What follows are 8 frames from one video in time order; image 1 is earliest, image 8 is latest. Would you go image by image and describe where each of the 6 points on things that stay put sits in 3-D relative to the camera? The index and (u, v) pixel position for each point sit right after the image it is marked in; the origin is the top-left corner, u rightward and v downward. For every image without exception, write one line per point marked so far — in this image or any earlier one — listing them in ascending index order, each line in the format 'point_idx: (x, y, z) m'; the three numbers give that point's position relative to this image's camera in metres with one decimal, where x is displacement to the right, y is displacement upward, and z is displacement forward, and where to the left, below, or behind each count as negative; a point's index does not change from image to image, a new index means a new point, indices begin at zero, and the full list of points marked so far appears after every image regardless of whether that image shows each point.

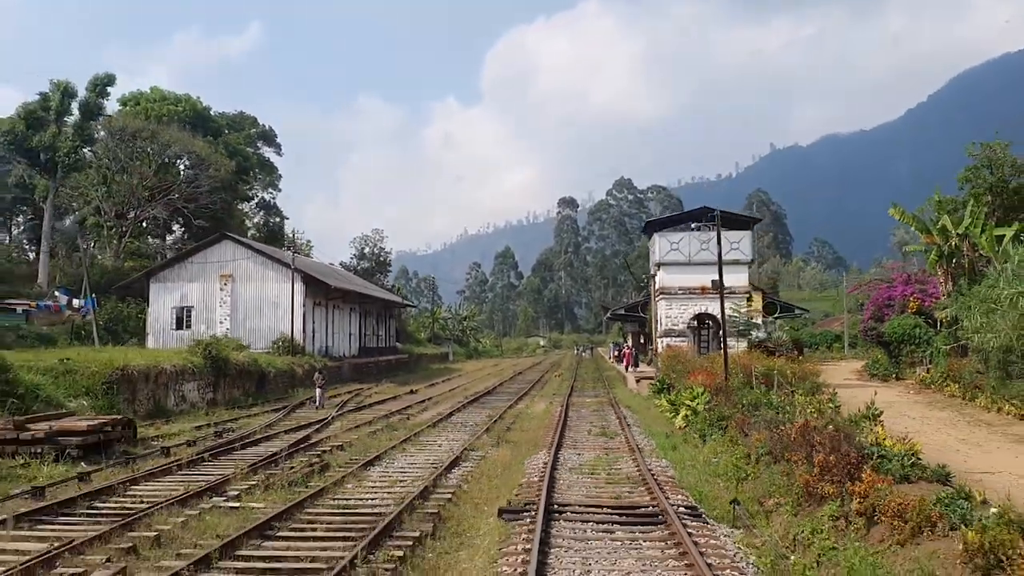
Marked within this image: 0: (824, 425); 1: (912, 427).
0: (+2.9, -1.3, +9.9) m
1: (+5.4, -1.8, +13.9) m
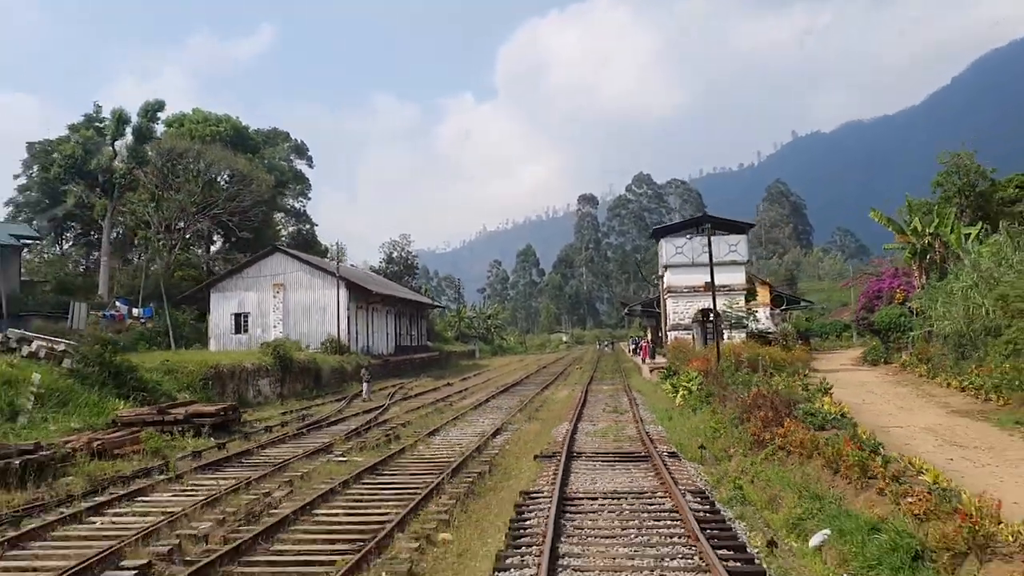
0: (+3.3, -1.4, +13.2) m
1: (+5.9, -1.8, +17.1) m
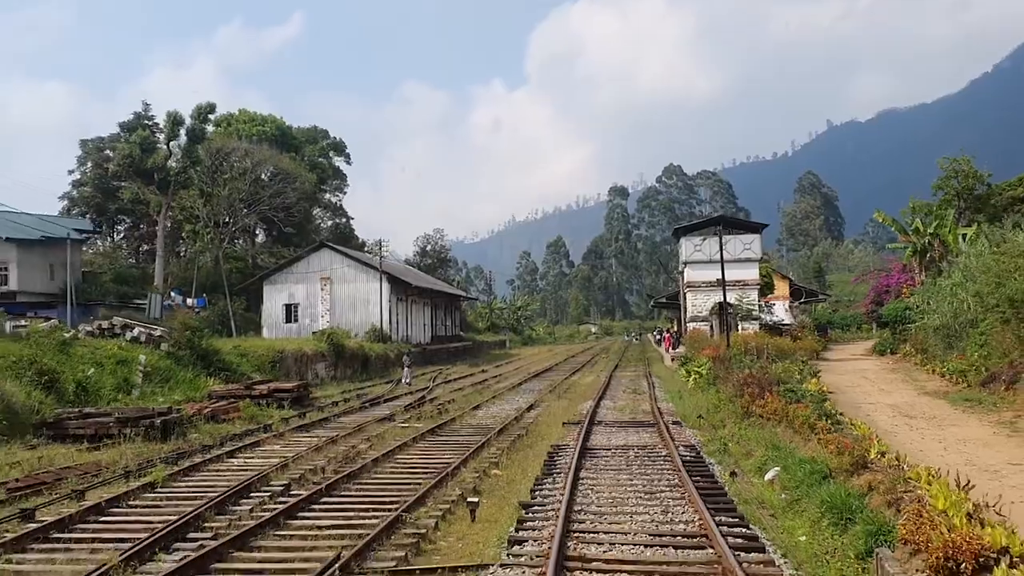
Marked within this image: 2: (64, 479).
0: (+3.8, -1.3, +15.7) m
1: (+6.5, -1.8, +19.5) m
2: (-3.9, -1.6, +9.2) m
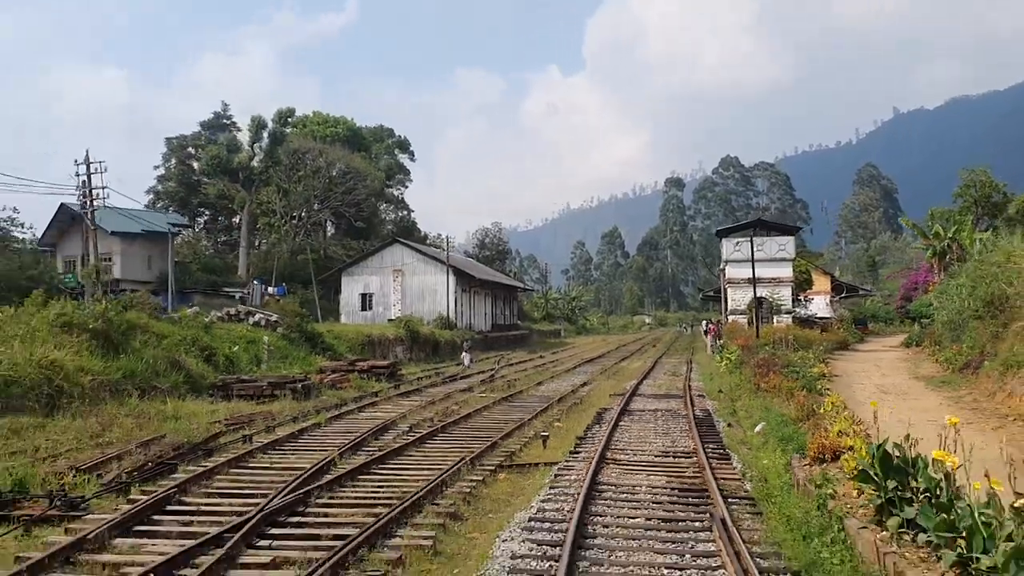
0: (+4.8, -1.3, +19.1) m
1: (+7.7, -1.8, +22.8) m
2: (-3.2, -1.6, +13.0) m
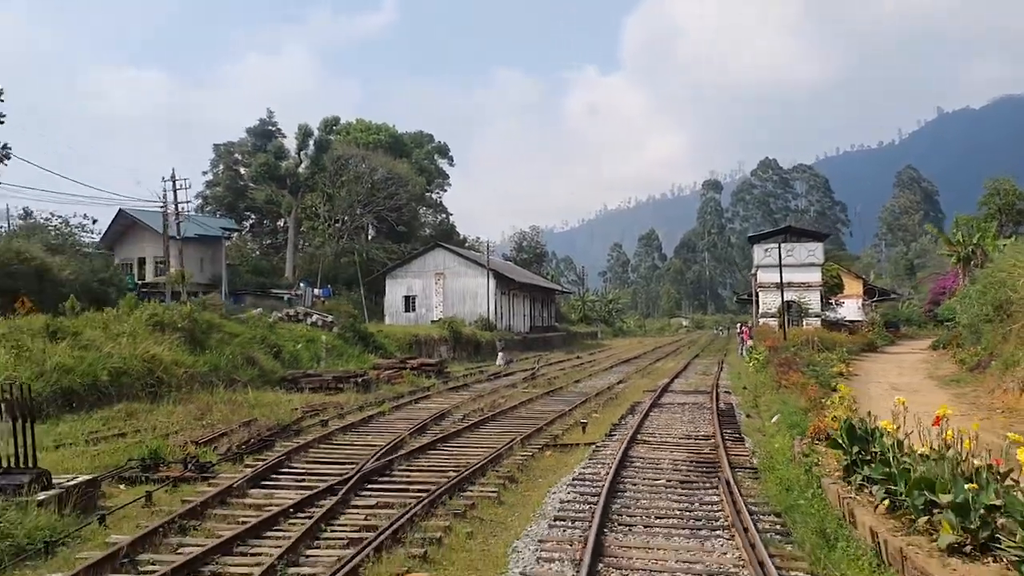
0: (+5.6, -1.4, +20.5) m
1: (+8.6, -1.9, +24.1) m
2: (-2.6, -1.7, +14.7) m
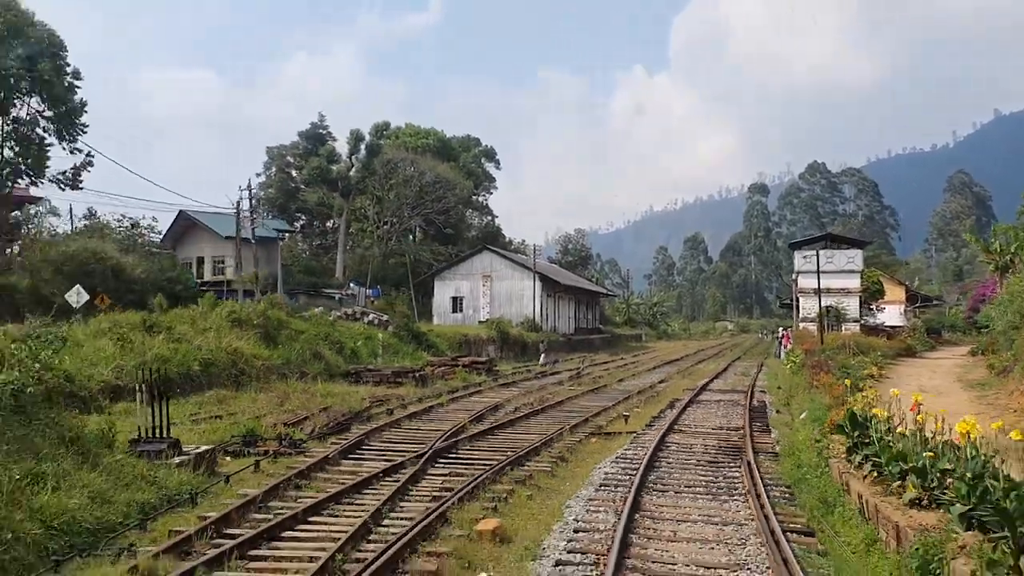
0: (+6.6, -1.6, +21.6) m
1: (+9.7, -2.0, +25.0) m
2: (-1.9, -1.7, +16.1) m
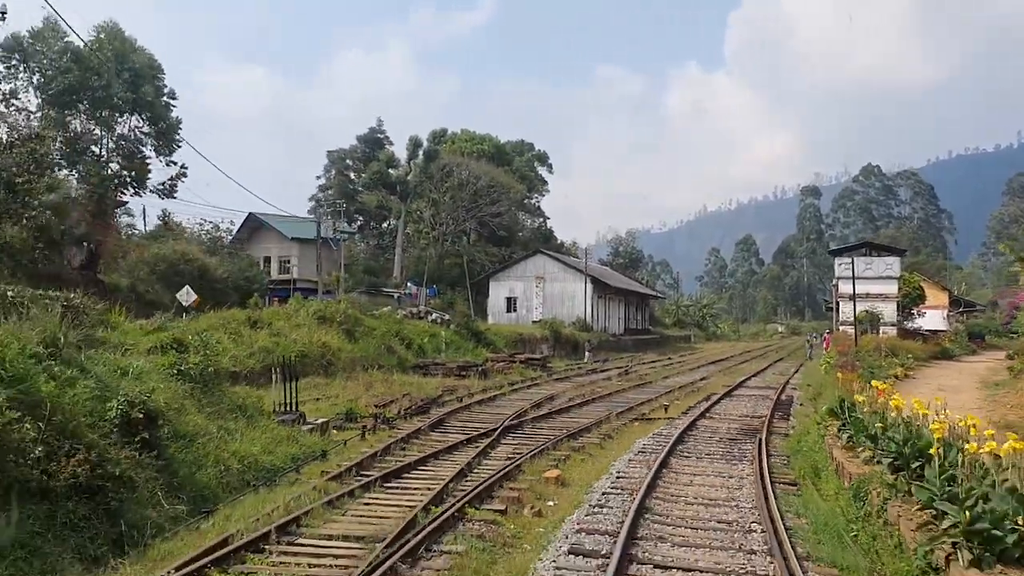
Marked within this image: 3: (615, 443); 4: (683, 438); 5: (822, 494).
0: (+7.7, -1.7, +23.4) m
1: (+11.1, -2.2, +26.7) m
2: (-0.9, -1.8, +18.3) m
3: (+1.1, -1.7, +11.3) m
4: (+1.8, -1.6, +11.0) m
5: (+2.4, -1.6, +8.0) m
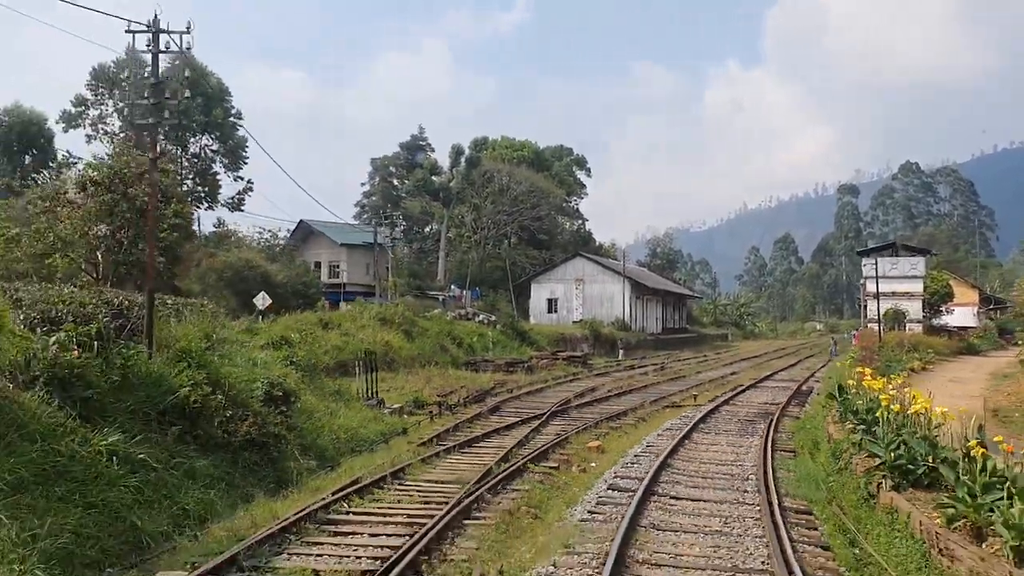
0: (+8.8, -1.7, +25.0) m
1: (+12.2, -2.2, +28.2) m
2: (-0.1, -1.8, +20.2) m
3: (+1.7, -1.7, +13.2) m
4: (+2.4, -1.6, +12.9) m
5: (+2.8, -1.6, +9.8) m
